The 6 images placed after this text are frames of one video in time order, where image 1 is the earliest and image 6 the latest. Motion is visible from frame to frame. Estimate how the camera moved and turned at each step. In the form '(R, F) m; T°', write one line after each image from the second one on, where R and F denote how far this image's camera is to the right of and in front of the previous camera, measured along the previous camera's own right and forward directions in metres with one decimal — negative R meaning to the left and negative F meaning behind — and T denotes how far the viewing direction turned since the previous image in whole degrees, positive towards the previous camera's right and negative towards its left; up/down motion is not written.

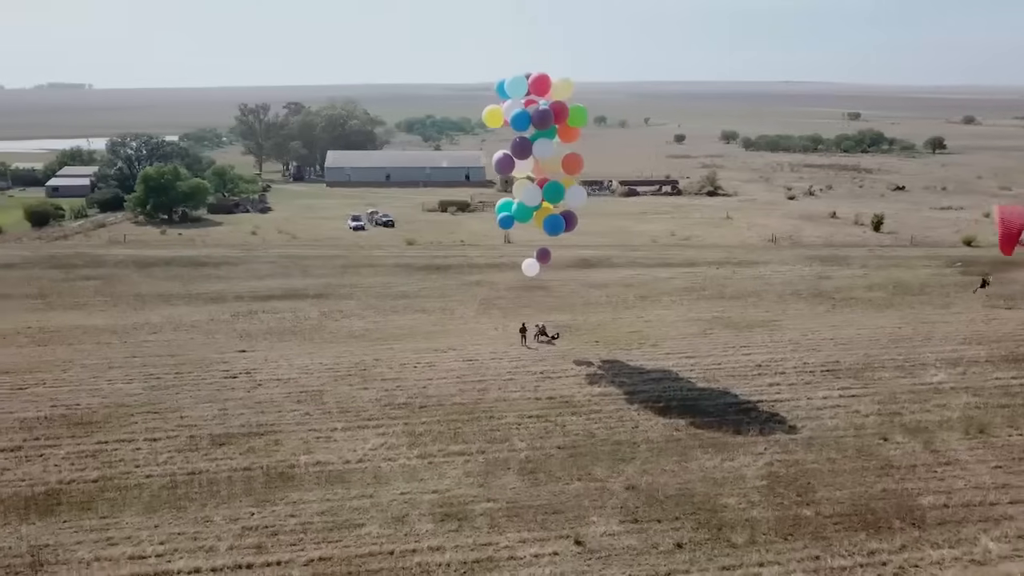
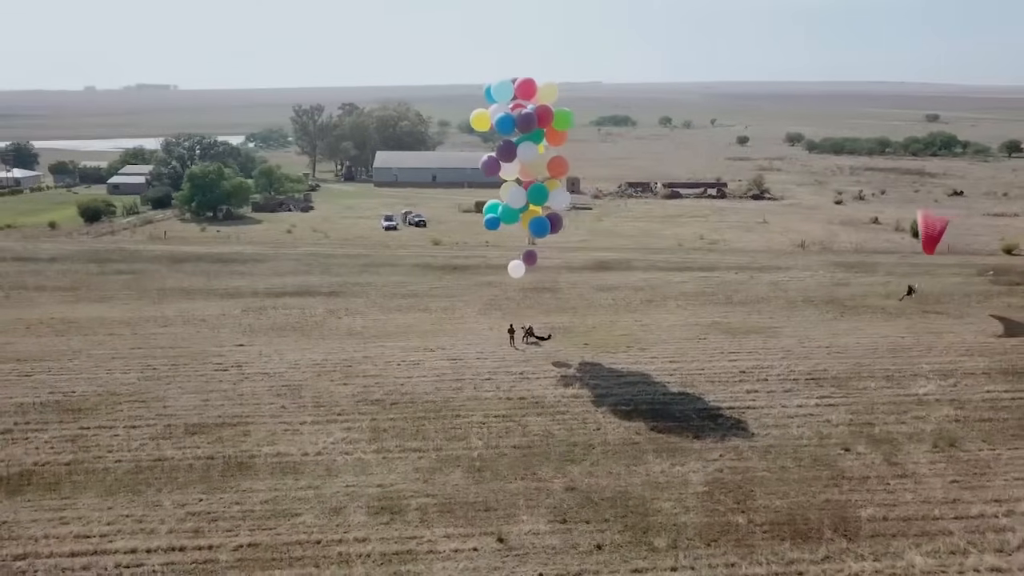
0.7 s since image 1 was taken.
(+1.9, -0.2) m; -5°
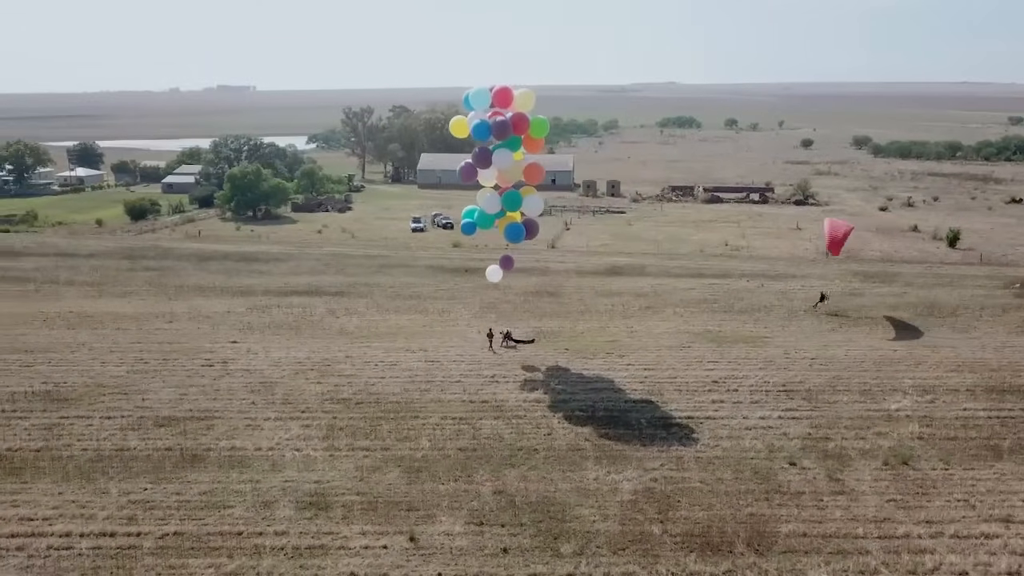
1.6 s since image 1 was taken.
(+2.1, -0.2) m; -5°
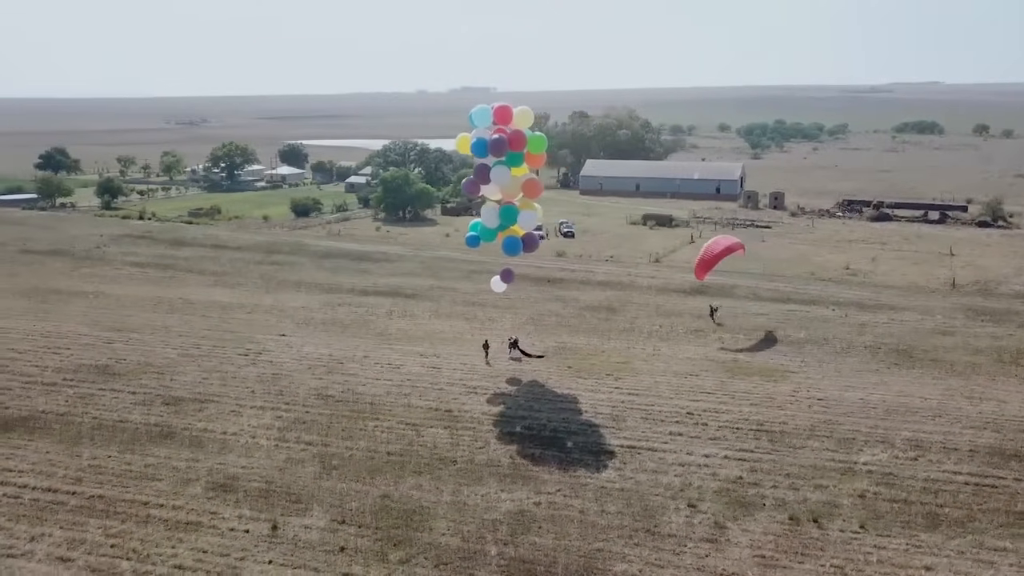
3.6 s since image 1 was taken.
(+5.5, +0.1) m; -15°
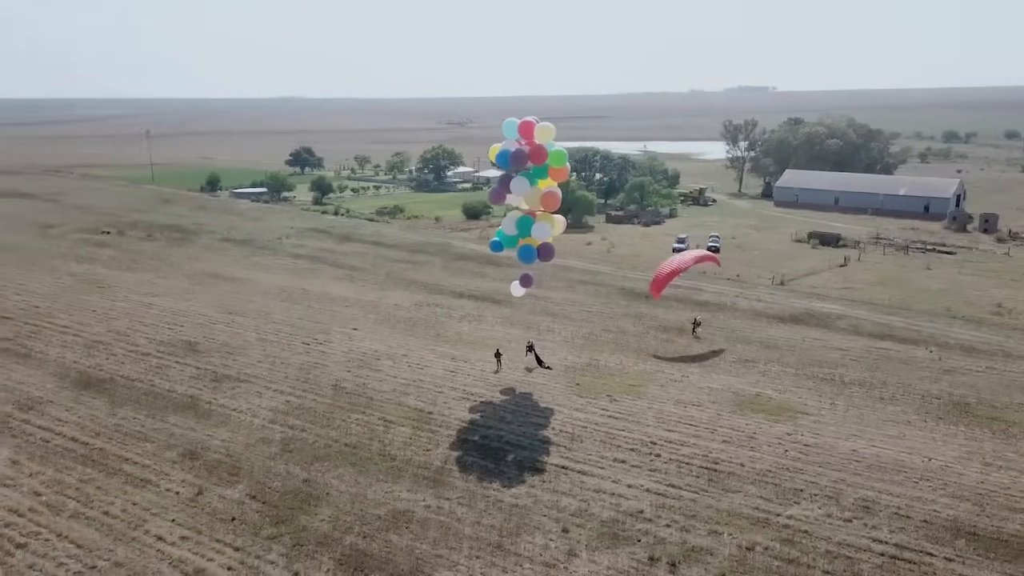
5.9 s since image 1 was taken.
(+6.2, 0.0) m; -17°
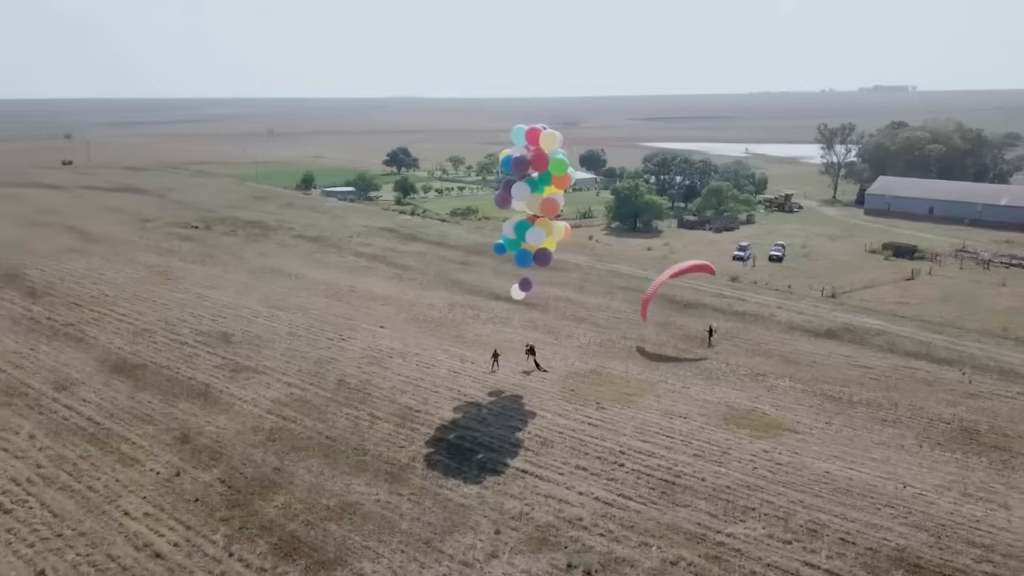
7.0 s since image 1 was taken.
(+3.1, -0.2) m; -8°
